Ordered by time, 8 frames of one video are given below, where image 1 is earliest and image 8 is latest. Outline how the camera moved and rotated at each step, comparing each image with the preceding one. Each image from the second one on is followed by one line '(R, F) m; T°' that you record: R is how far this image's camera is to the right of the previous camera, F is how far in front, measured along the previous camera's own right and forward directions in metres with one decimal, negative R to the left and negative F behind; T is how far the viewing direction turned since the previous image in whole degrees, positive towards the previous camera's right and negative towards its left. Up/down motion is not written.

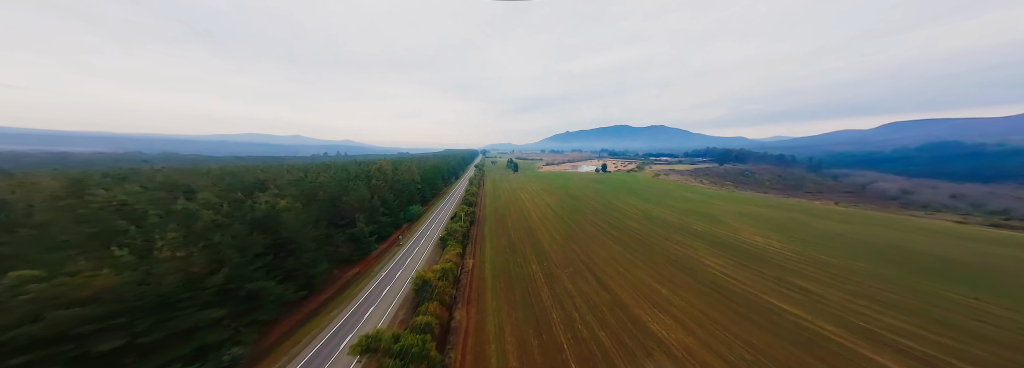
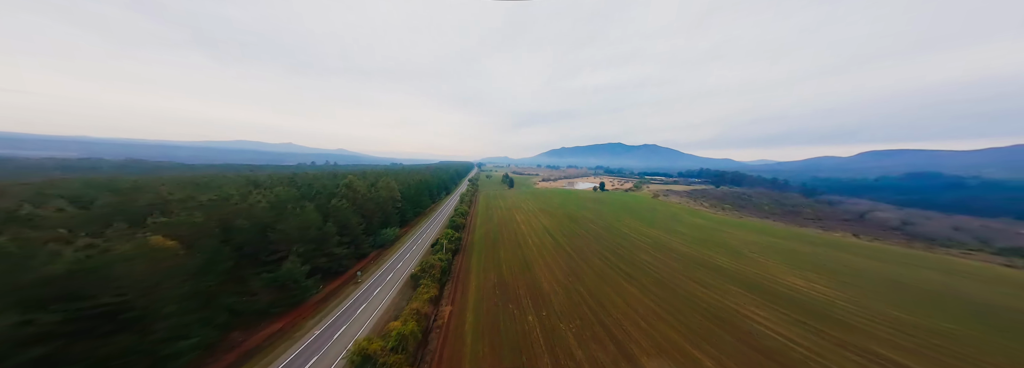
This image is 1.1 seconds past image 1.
(-0.1, +5.0) m; +2°
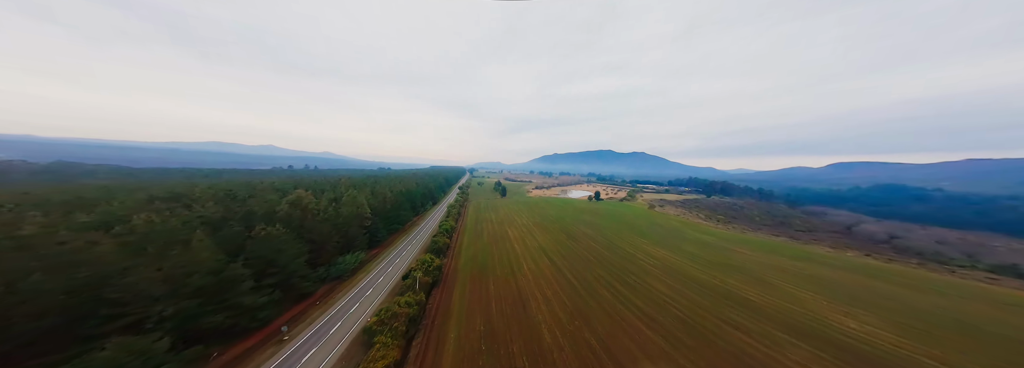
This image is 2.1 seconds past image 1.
(-0.3, +5.2) m; +3°
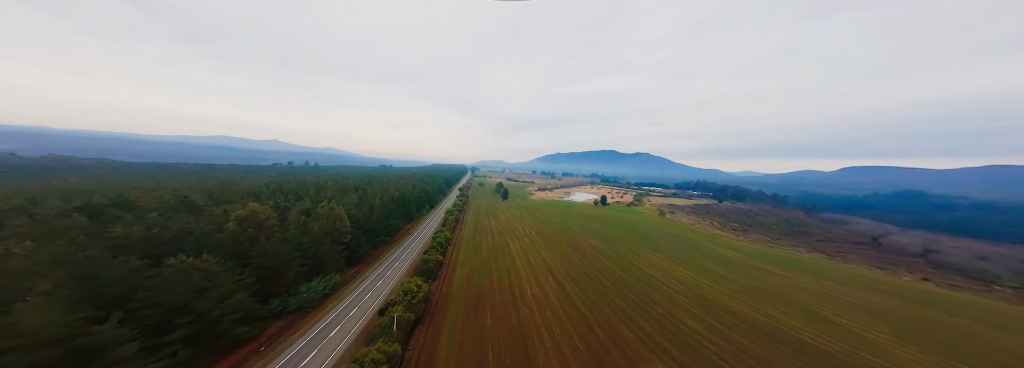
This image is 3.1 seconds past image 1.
(-0.1, +4.4) m; 0°
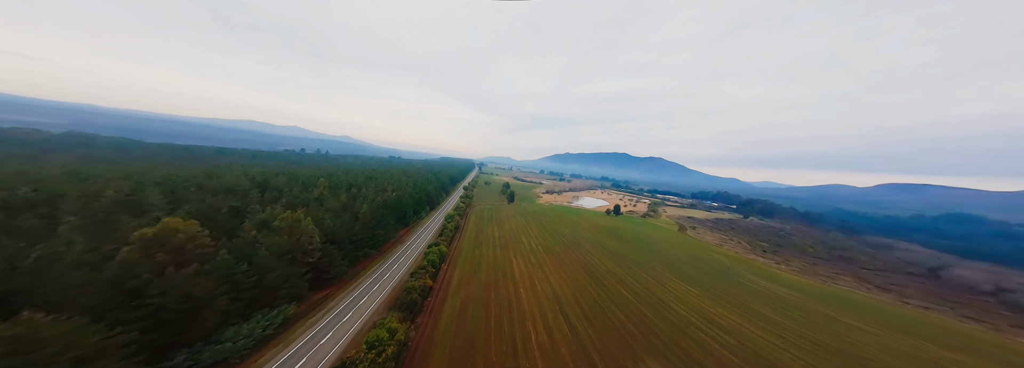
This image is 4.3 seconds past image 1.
(0.0, +5.5) m; -2°
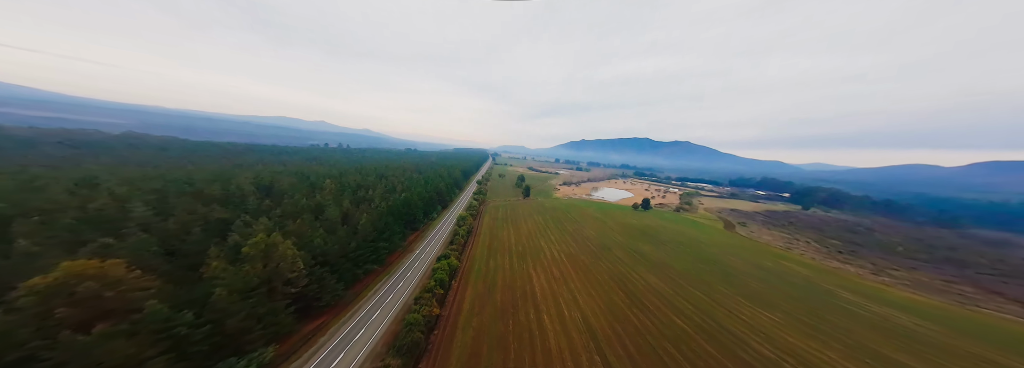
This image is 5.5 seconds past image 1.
(-0.2, +5.6) m; -5°
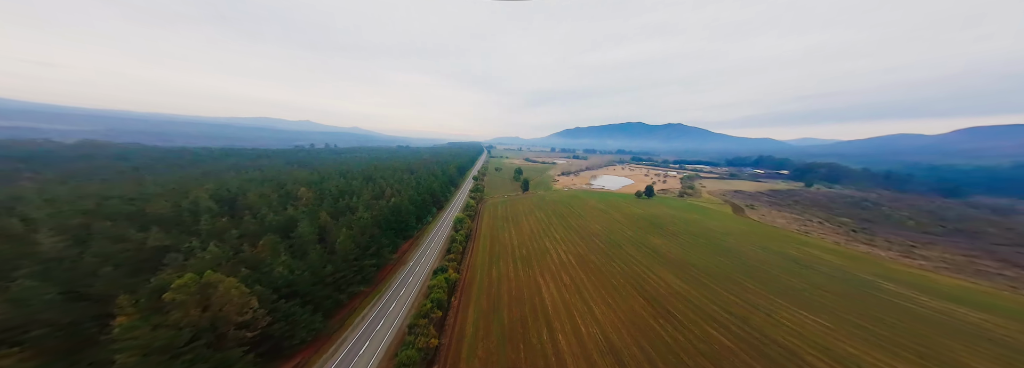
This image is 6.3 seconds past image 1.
(-0.6, +3.9) m; +1°
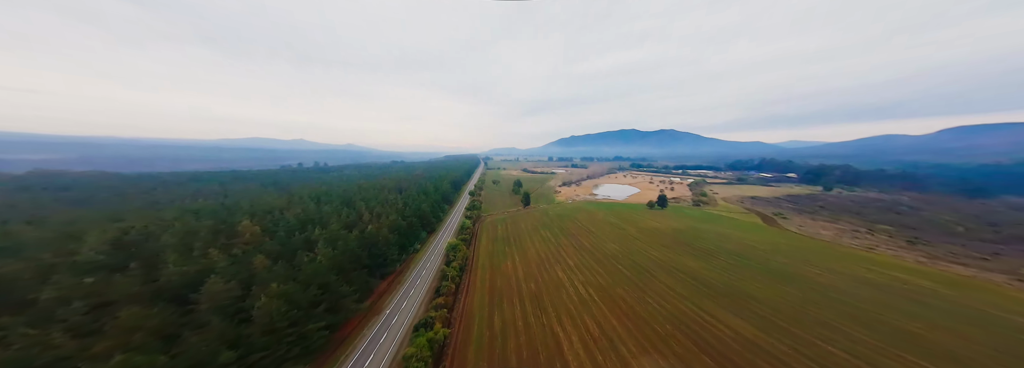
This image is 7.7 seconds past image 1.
(-0.9, +7.0) m; +1°
